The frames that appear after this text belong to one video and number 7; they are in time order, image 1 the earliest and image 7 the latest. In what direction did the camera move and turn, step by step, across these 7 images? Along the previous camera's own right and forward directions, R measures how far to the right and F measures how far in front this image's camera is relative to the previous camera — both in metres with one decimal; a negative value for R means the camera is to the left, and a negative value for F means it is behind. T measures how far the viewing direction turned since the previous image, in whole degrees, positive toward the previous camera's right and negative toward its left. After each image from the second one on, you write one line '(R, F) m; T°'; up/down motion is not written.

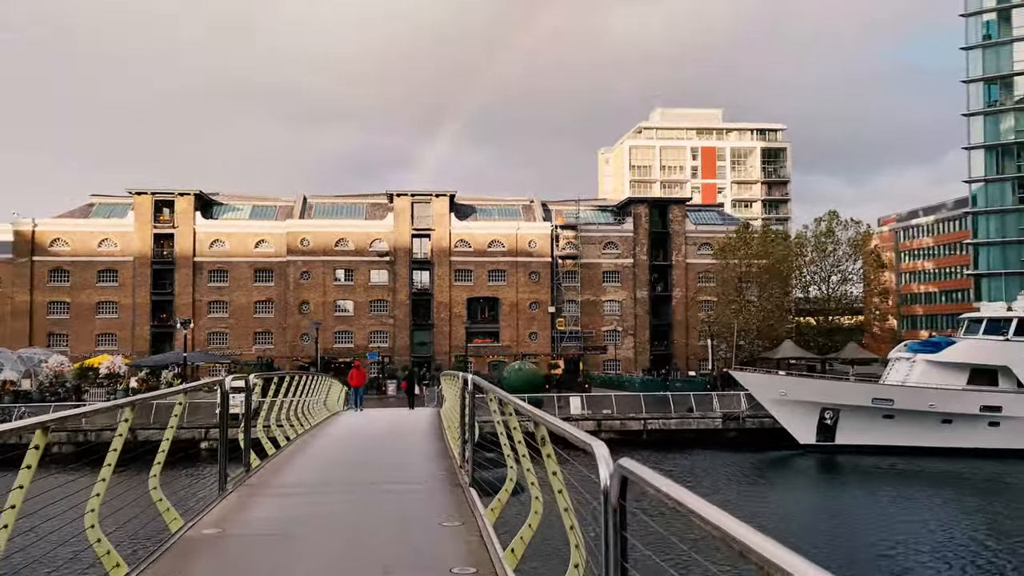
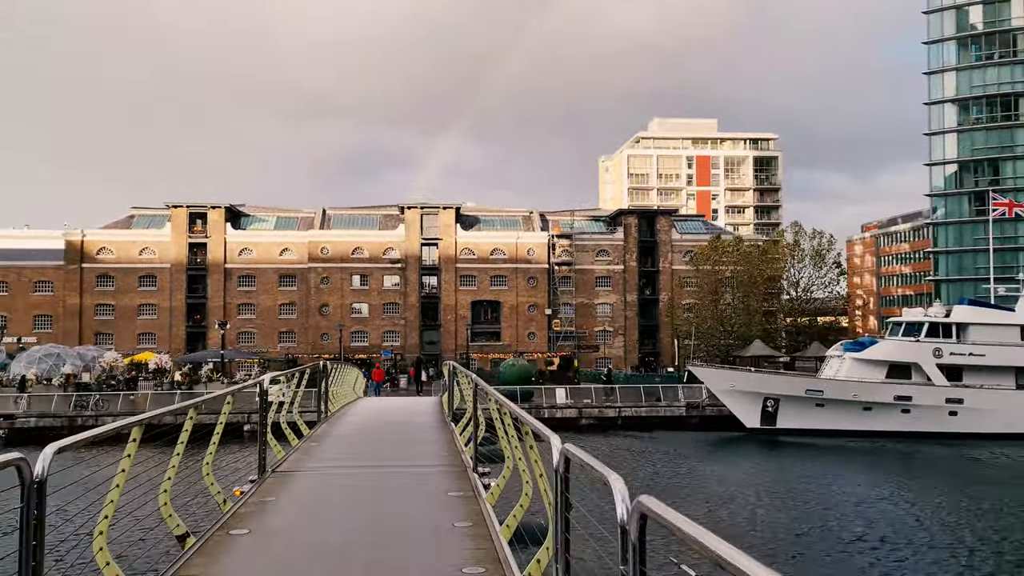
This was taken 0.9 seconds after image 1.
(+0.7, -5.2) m; -1°
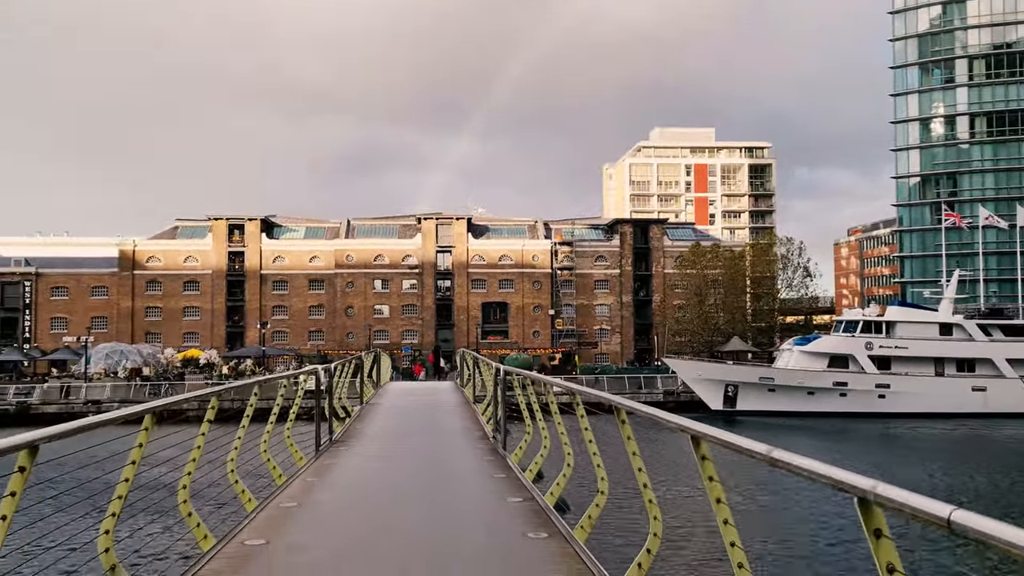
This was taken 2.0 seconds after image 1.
(+0.5, -6.2) m; -1°
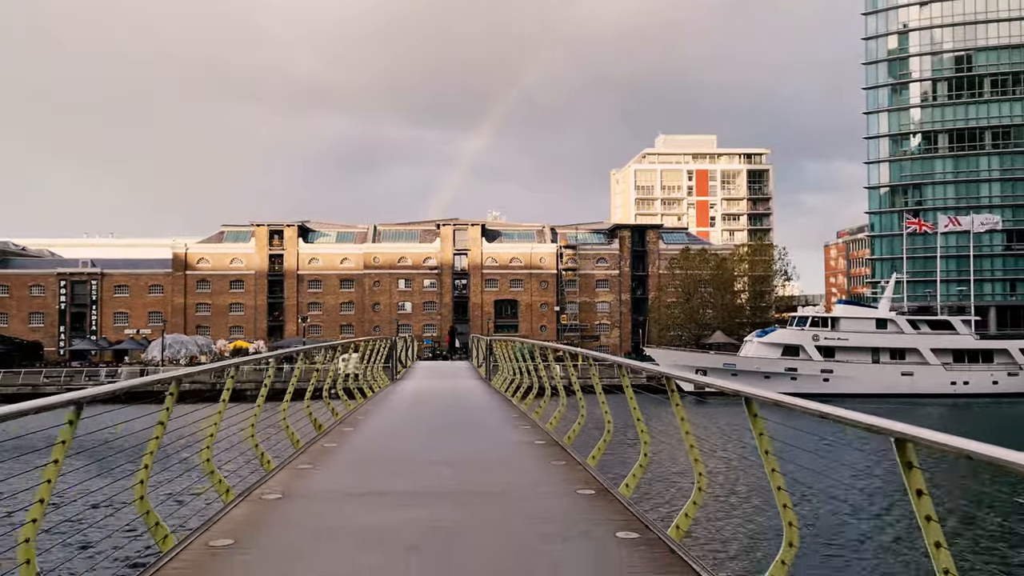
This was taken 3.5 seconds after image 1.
(+0.6, -7.4) m; -1°
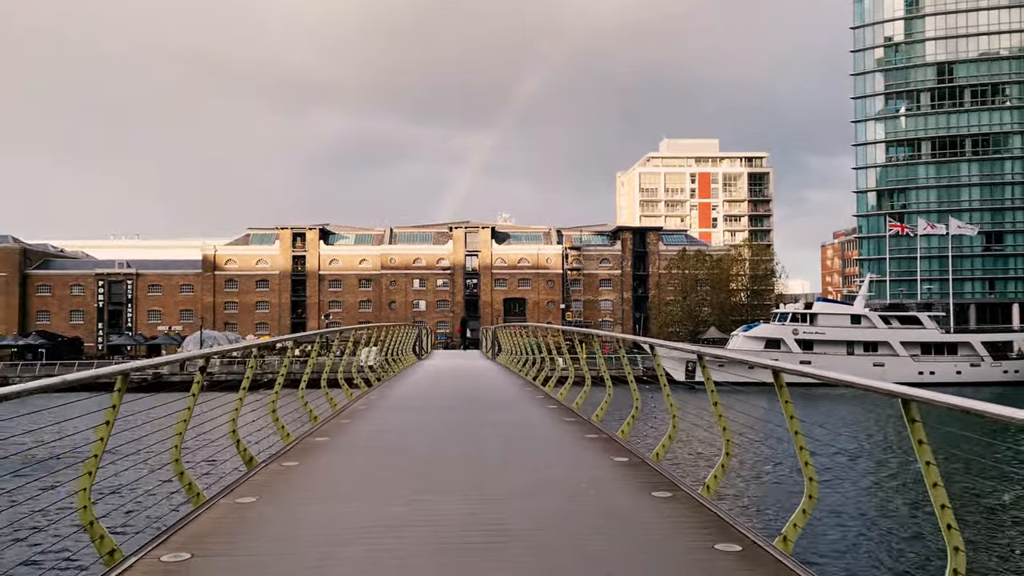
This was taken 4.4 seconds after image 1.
(+0.3, -4.5) m; -1°
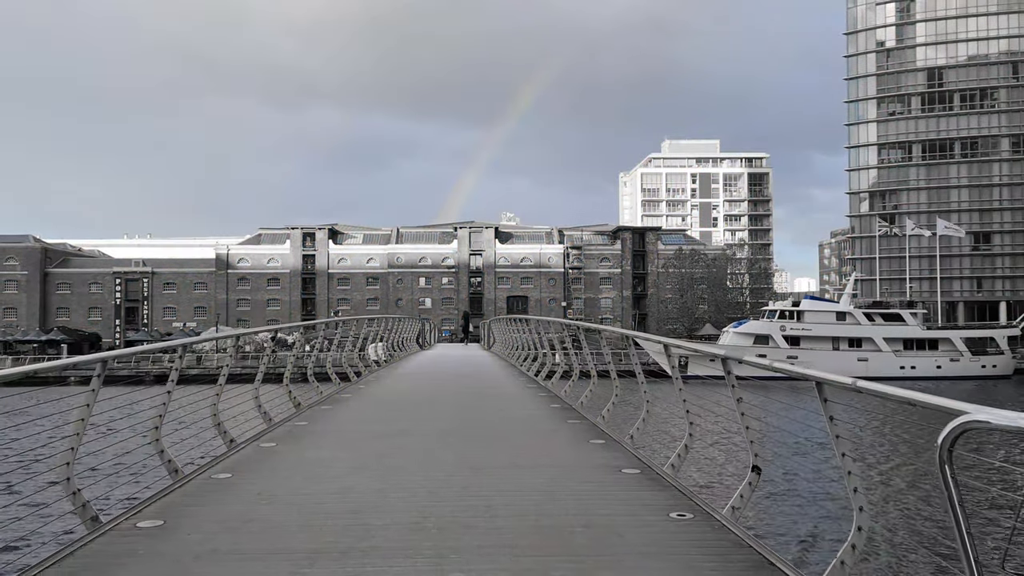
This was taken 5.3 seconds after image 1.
(+0.4, -2.4) m; 0°
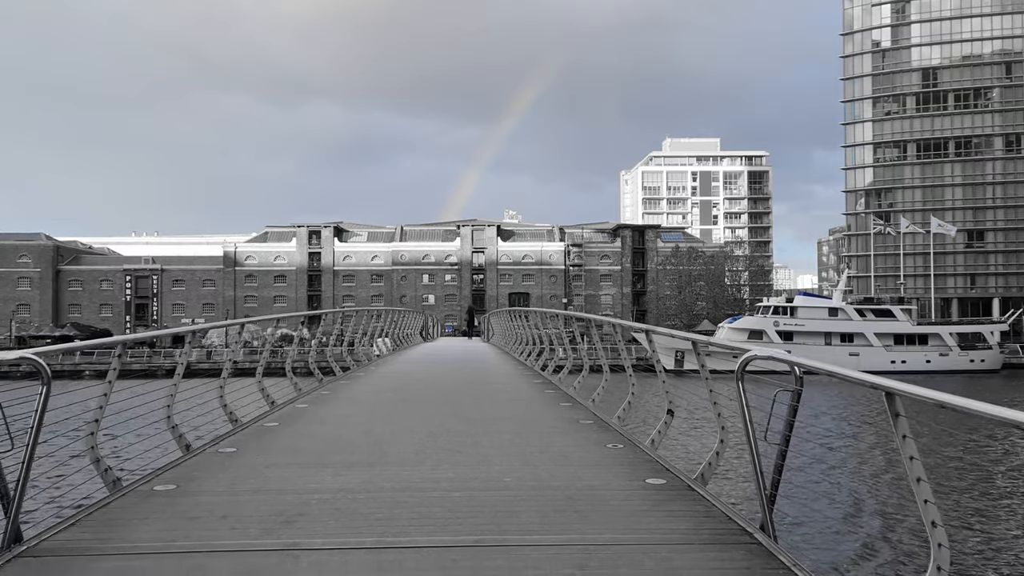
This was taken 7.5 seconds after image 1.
(+0.2, -1.5) m; 0°
